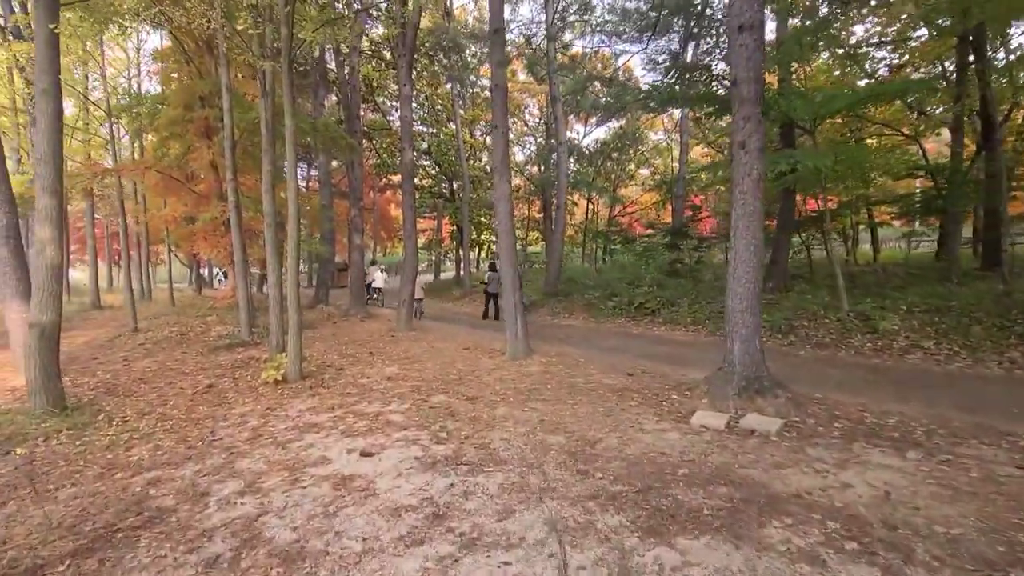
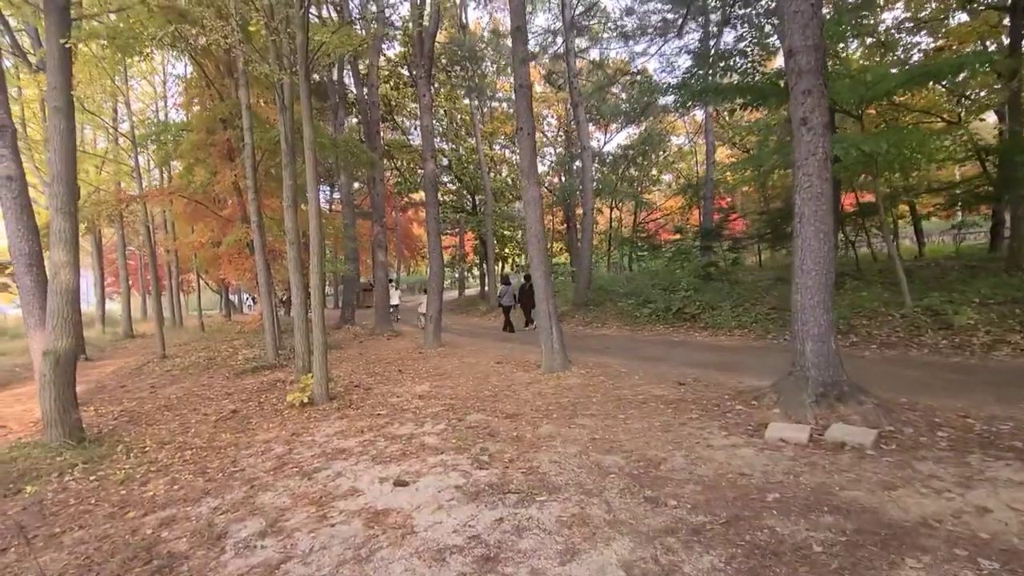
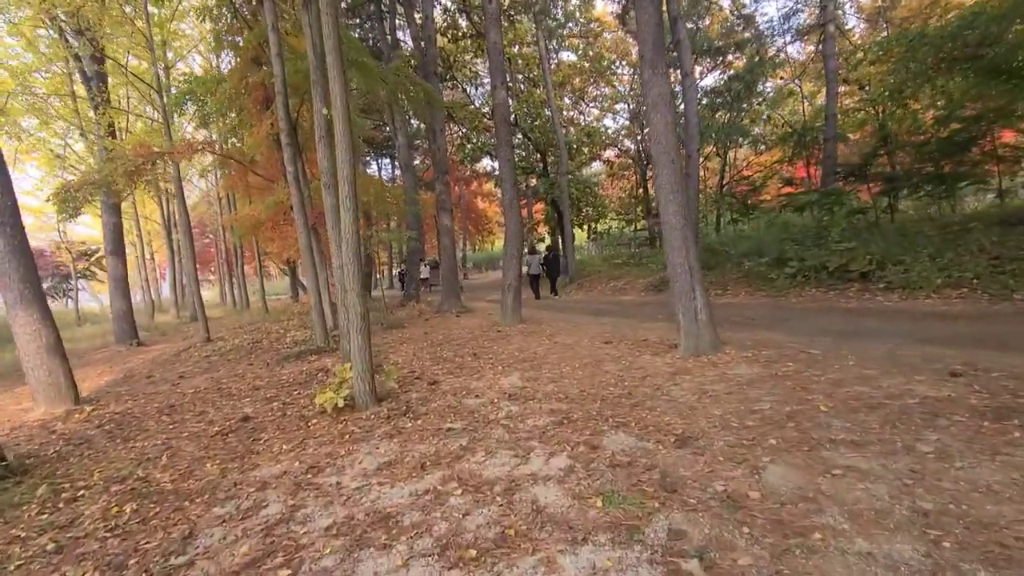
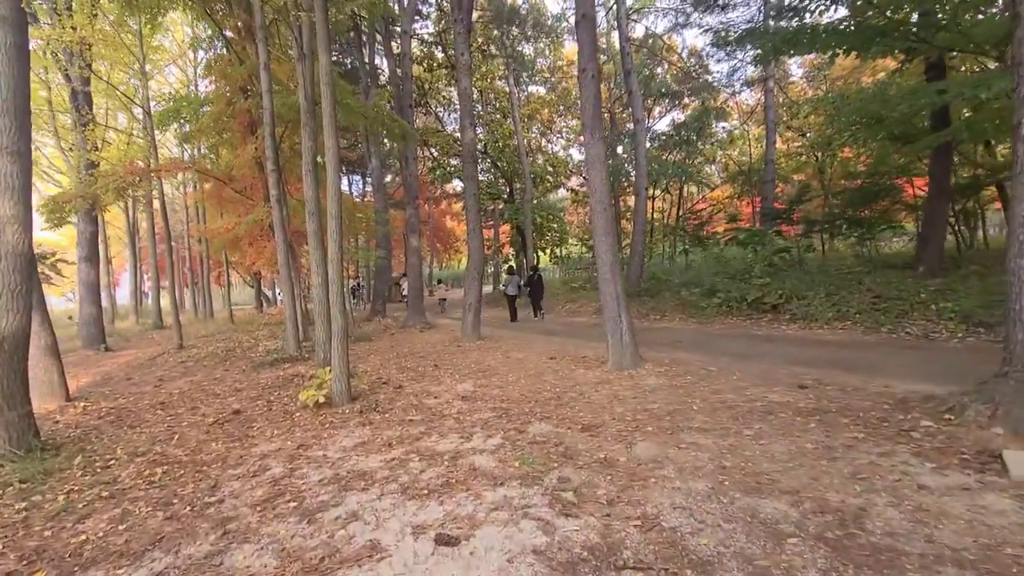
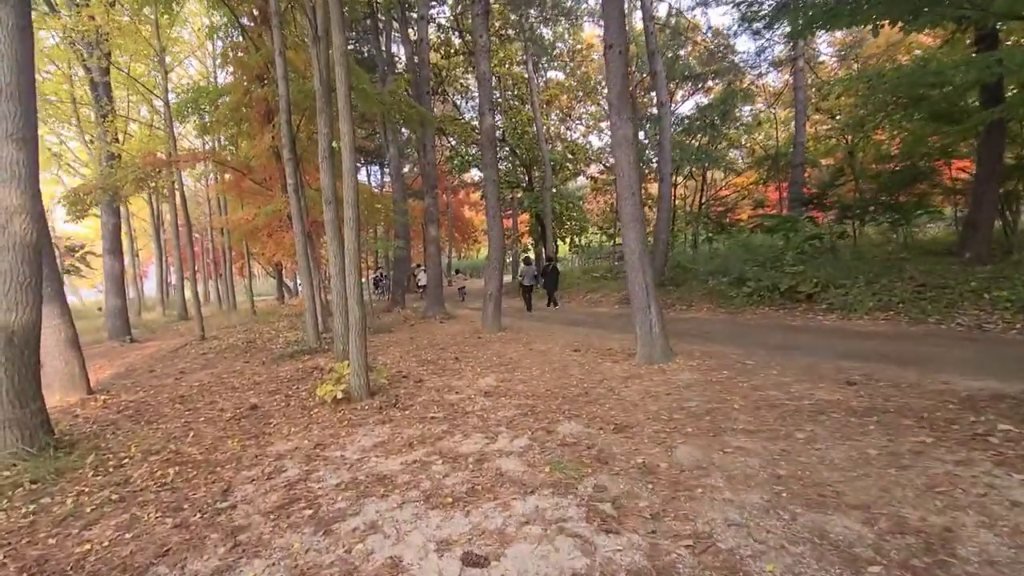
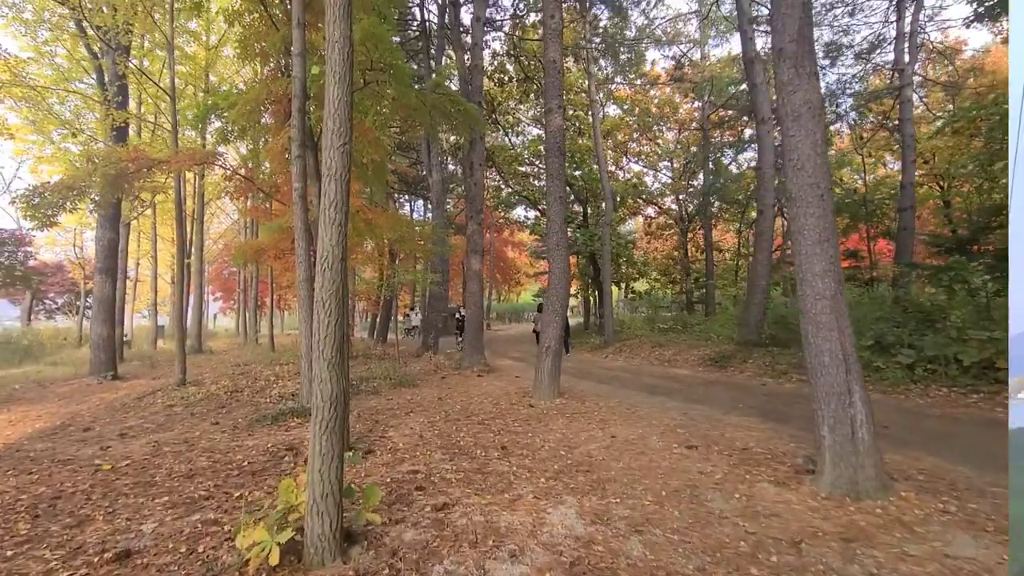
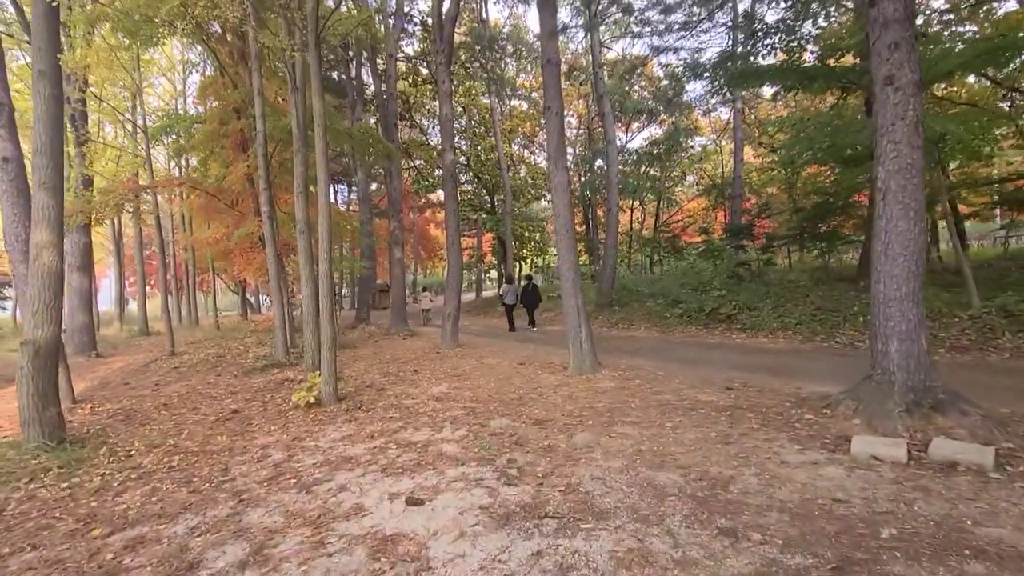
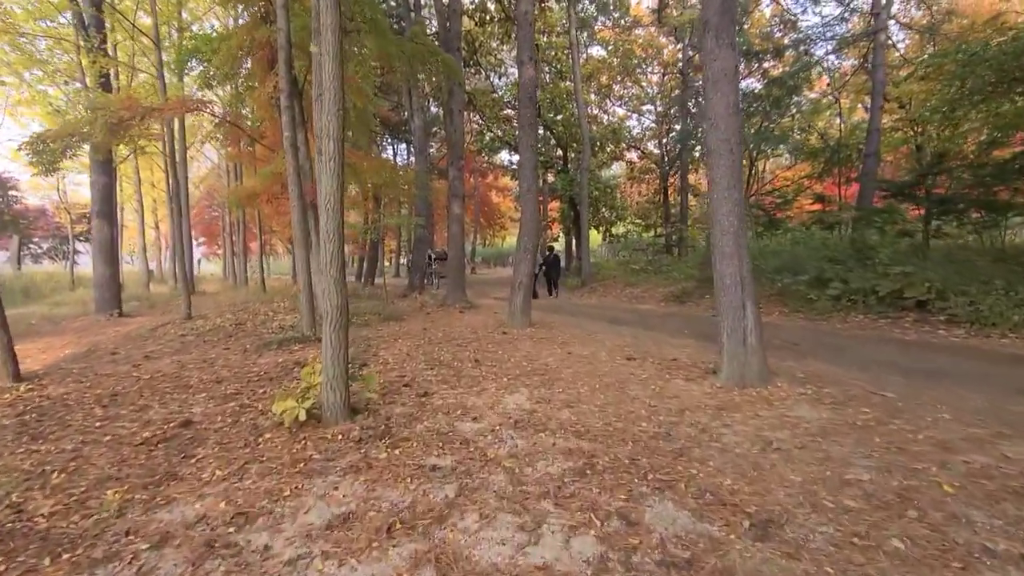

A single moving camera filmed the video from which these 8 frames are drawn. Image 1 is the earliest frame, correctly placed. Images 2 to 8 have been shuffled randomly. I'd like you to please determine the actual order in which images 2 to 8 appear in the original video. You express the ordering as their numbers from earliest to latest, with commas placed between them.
2, 7, 4, 5, 3, 8, 6
